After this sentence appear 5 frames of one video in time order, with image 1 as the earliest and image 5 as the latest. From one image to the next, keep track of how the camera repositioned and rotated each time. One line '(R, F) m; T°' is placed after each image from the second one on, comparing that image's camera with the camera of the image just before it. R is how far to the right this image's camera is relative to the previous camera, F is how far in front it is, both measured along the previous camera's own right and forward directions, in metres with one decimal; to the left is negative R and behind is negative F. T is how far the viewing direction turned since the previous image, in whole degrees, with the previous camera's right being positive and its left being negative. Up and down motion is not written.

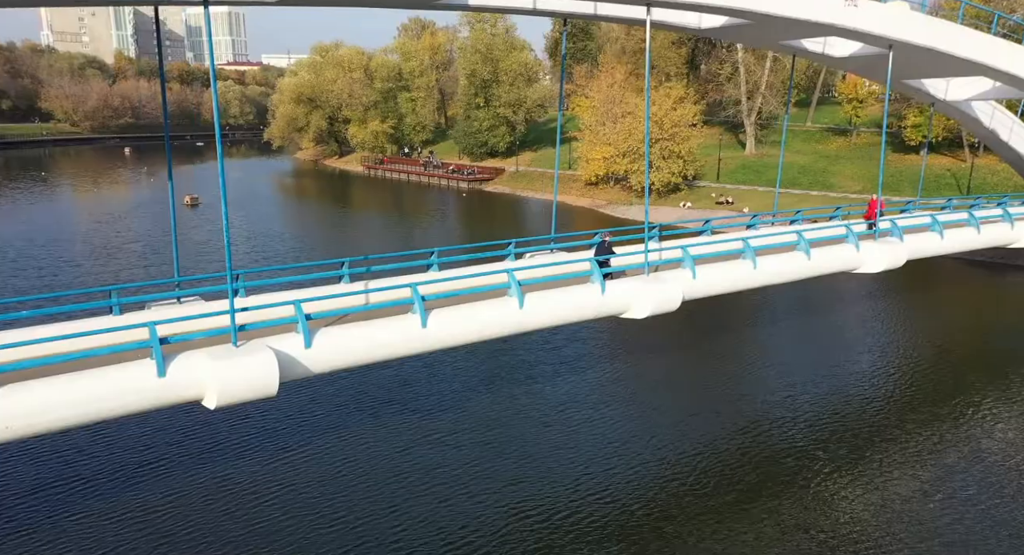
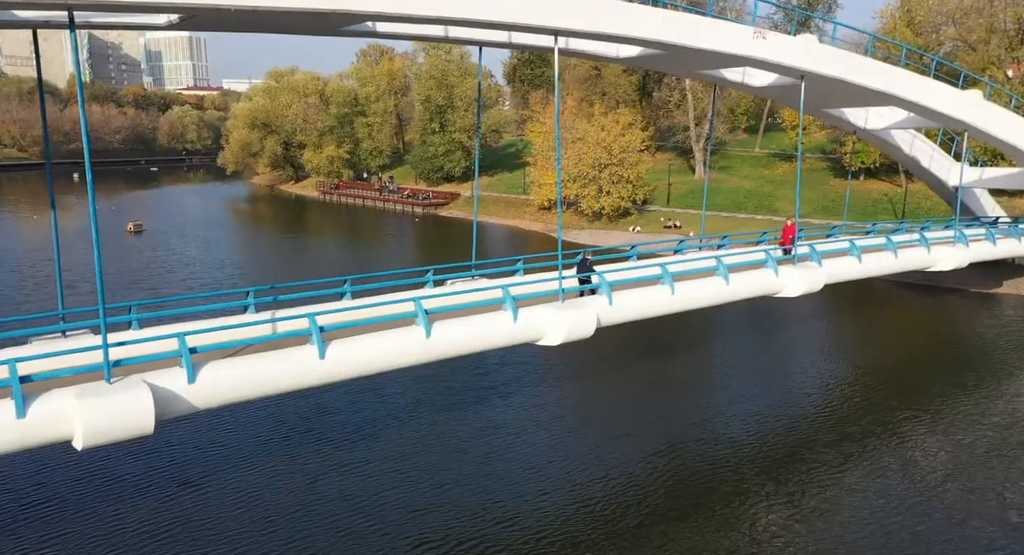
(+1.1, 0.0) m; +3°
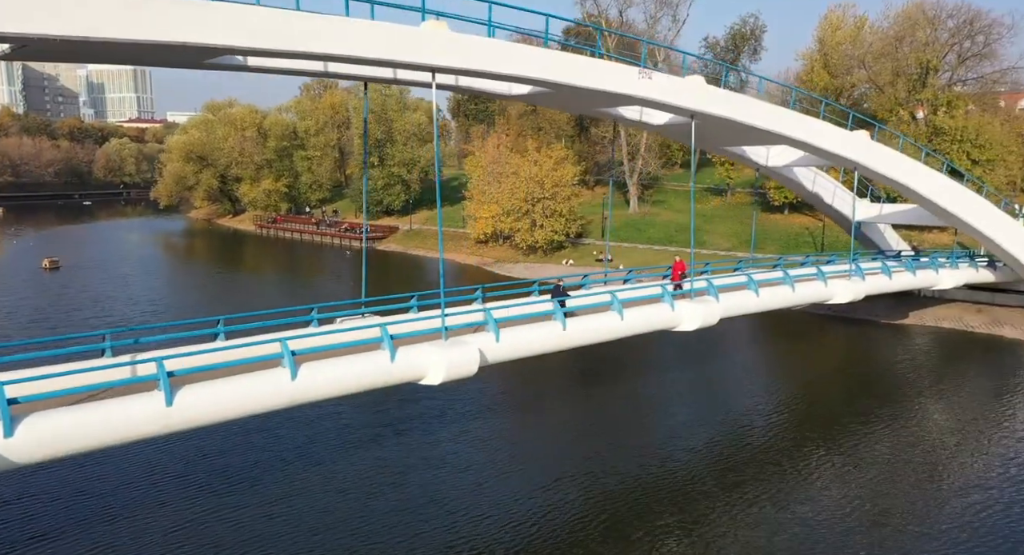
(+1.5, 0.0) m; +4°
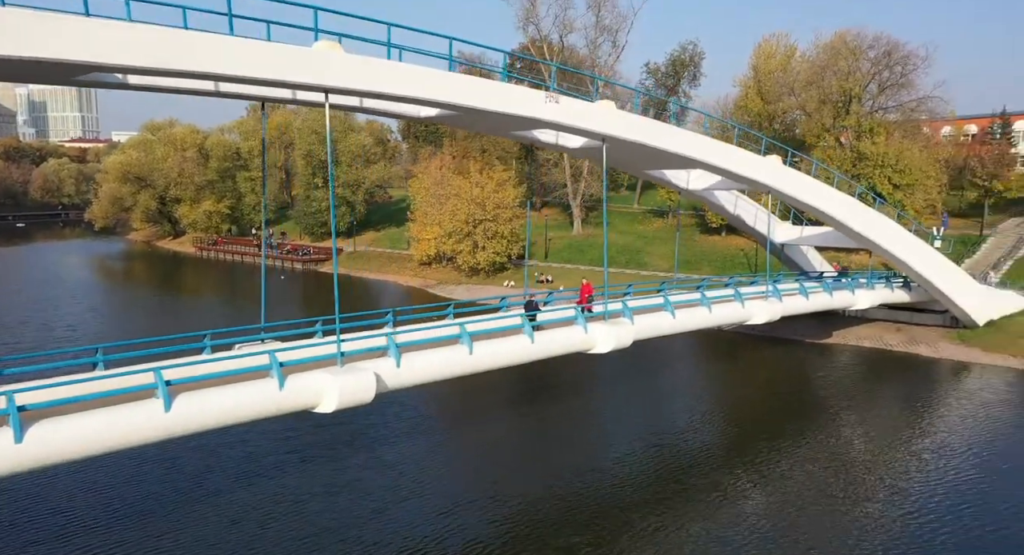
(+1.2, +0.1) m; +3°
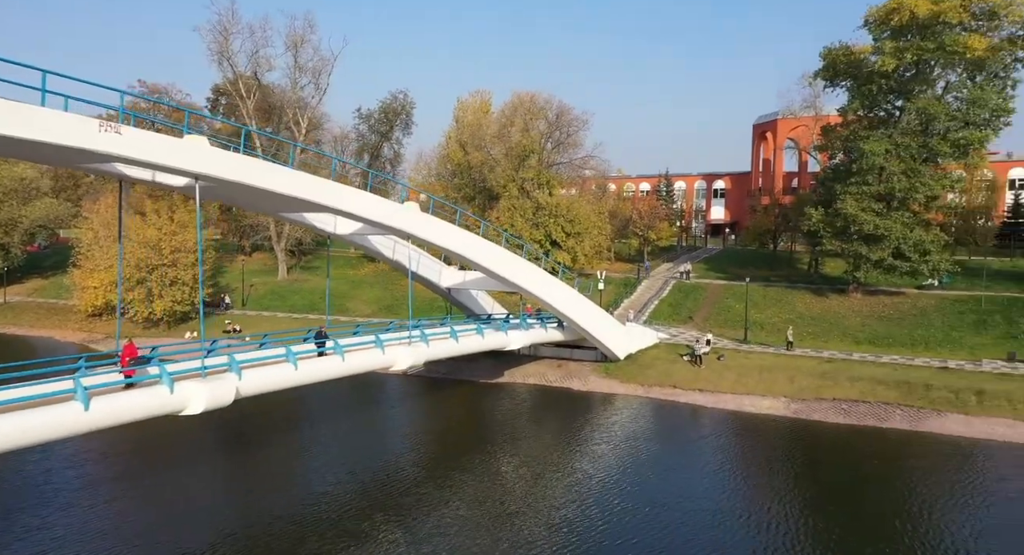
(+3.9, +0.1) m; +20°
